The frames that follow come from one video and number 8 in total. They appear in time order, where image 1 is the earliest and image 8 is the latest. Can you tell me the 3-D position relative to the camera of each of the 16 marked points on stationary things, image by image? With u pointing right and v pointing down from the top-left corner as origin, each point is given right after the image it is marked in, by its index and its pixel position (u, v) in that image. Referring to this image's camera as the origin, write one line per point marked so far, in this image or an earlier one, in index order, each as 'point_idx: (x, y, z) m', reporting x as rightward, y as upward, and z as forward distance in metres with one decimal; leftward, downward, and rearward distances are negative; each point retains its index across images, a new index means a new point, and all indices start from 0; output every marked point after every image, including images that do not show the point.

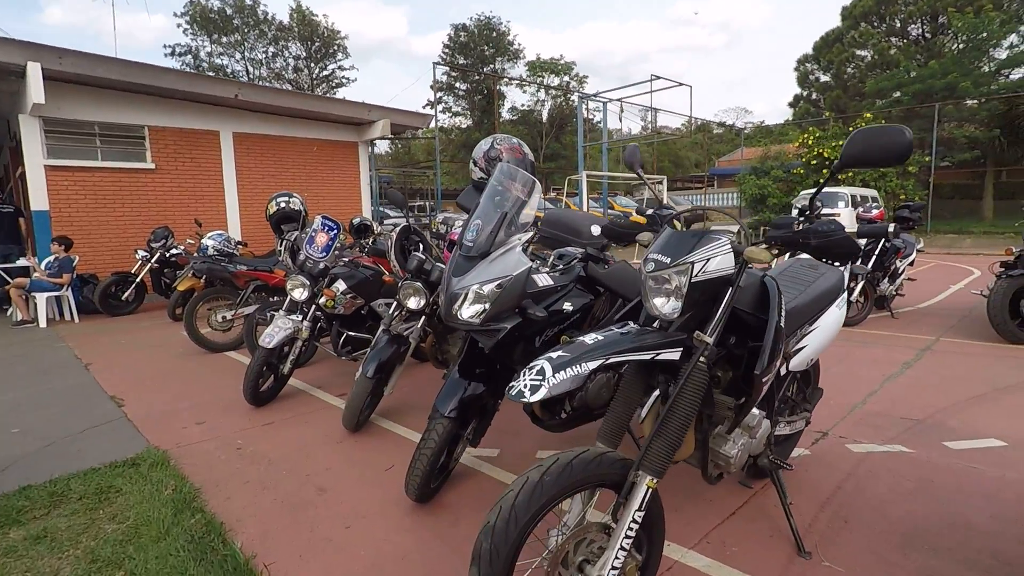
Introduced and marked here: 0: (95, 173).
0: (-5.3, +1.5, +7.6) m
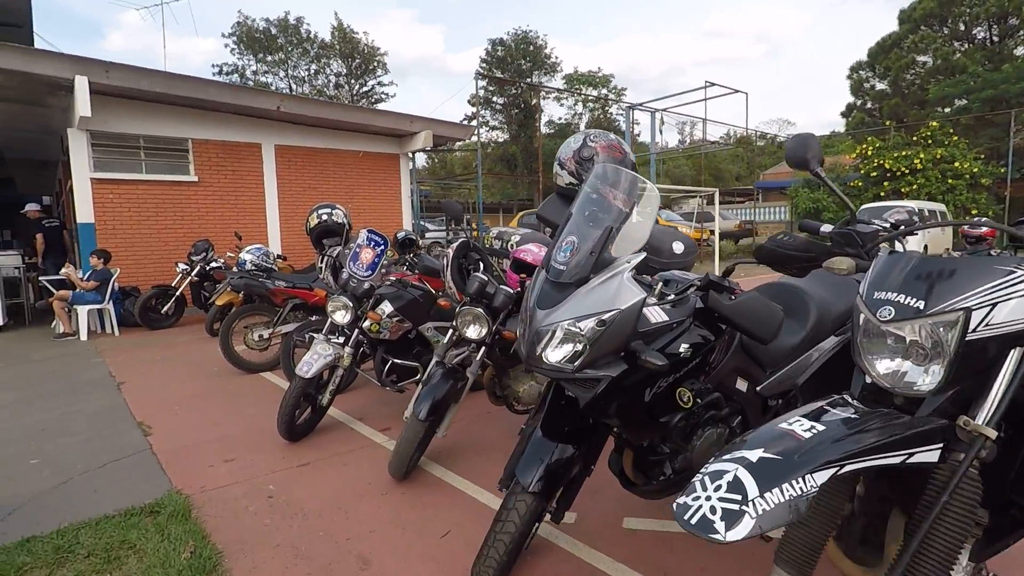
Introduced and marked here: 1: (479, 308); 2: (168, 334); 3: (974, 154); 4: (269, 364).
0: (-4.7, +1.3, +7.5) m
1: (-0.1, -0.1, +2.5) m
2: (-3.9, -0.5, +6.7) m
3: (+11.9, +3.4, +15.4) m
4: (-2.0, -0.6, +4.8) m
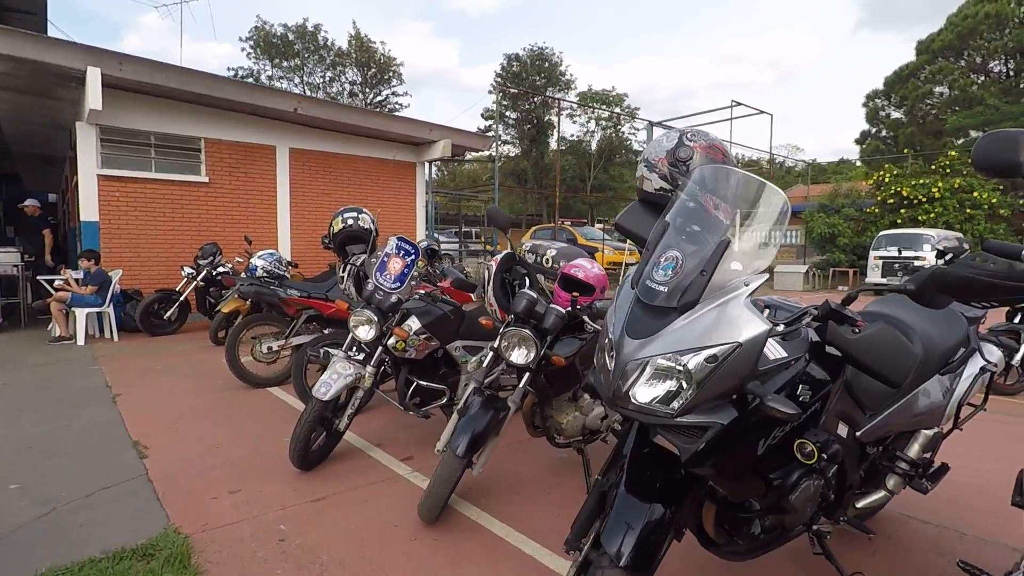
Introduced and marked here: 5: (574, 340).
0: (-4.5, +1.3, +7.3) m
1: (+0.1, -0.2, +2.2) m
2: (-3.7, -0.6, +6.5) m
3: (+12.2, +2.6, +15.2) m
4: (-1.8, -0.7, +4.5) m
5: (+0.2, -0.2, +2.4) m
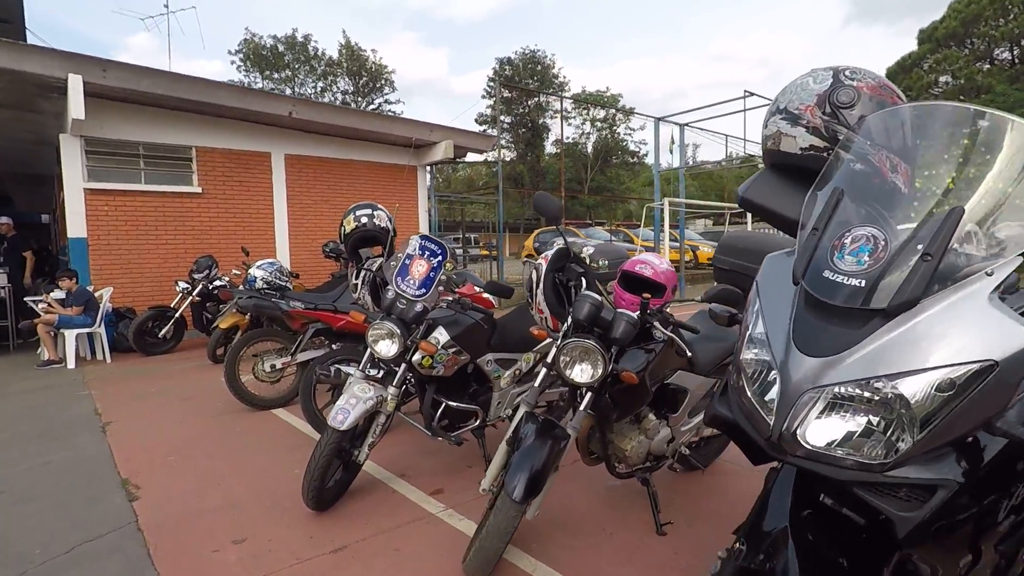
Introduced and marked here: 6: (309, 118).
0: (-4.4, +1.1, +6.9) m
1: (+0.2, -0.2, +1.8) m
2: (-3.5, -0.7, +6.0) m
3: (+12.3, +2.9, +14.9) m
4: (-1.6, -0.8, +4.1) m
5: (+0.4, -0.2, +2.0) m
6: (-2.6, +2.2, +7.5) m
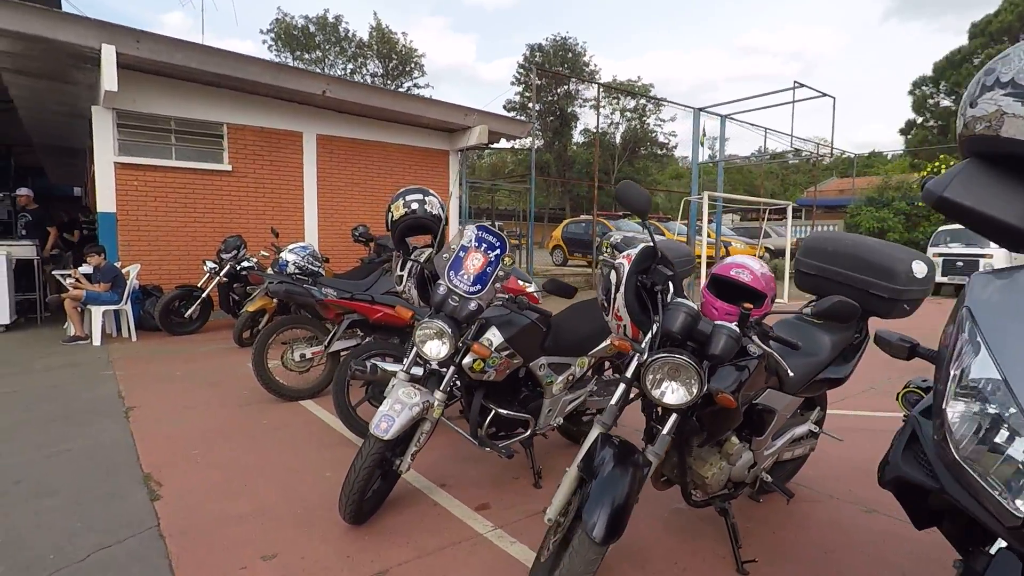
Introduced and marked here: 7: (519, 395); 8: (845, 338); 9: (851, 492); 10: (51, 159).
0: (-3.9, +1.3, +6.7) m
1: (+0.4, -0.2, +1.5) m
2: (-3.2, -0.5, +5.9) m
3: (+13.0, +2.7, +14.1) m
4: (-1.3, -0.7, +3.9) m
5: (+0.6, -0.2, +1.7) m
6: (-2.1, +2.4, +7.3) m
7: (0.0, -0.4, +2.5) m
8: (+1.2, -0.2, +2.2) m
9: (+1.4, -0.9, +2.6) m
10: (-9.3, +2.6, +12.0) m
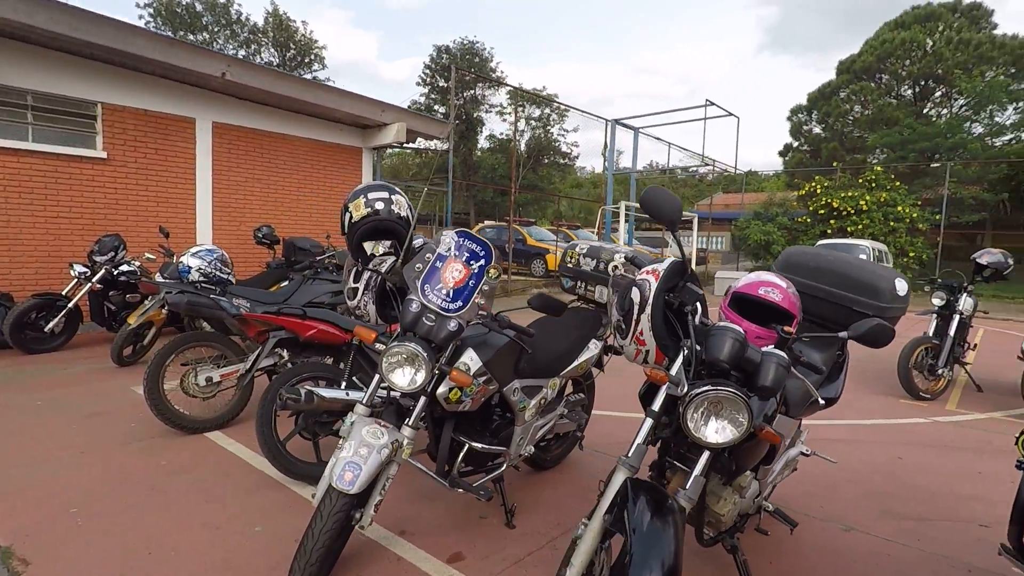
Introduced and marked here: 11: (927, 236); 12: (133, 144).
0: (-4.7, +1.3, +5.7) m
1: (+0.5, -0.2, +1.3) m
2: (-3.9, -0.6, +5.0) m
3: (+10.8, +2.4, +15.9) m
4: (-1.7, -0.7, +3.4) m
5: (+0.6, -0.3, +1.5) m
6: (-3.0, +2.3, +6.6) m
7: (-0.1, -0.5, +2.2) m
8: (+1.2, -0.2, +2.1) m
9: (+1.3, -0.9, +2.5) m
10: (-10.8, +2.5, +10.0) m
11: (+10.7, +1.4, +15.3) m
12: (-4.1, +1.5, +6.4) m
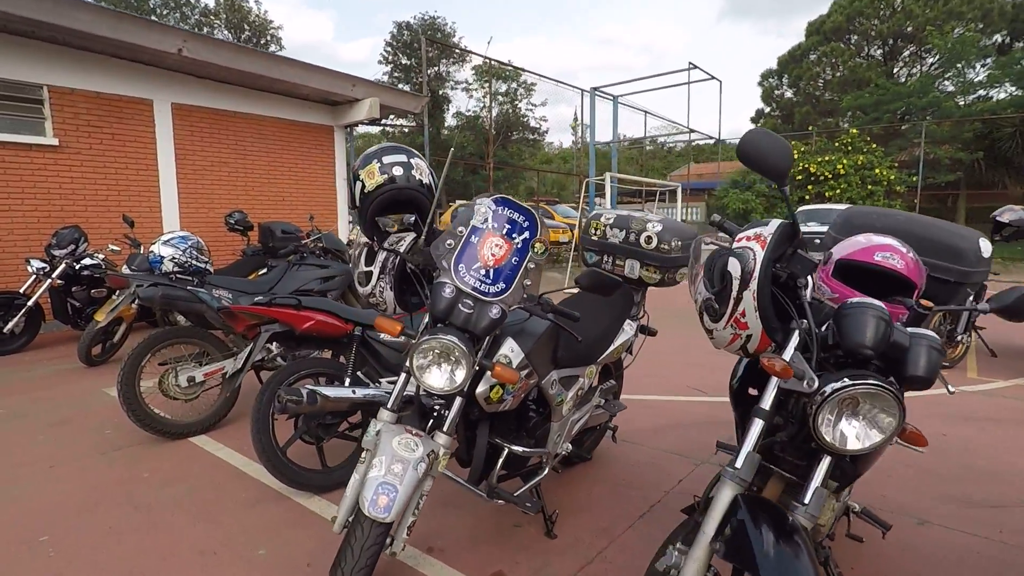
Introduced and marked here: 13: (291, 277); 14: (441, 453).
0: (-4.8, +1.3, +5.2) m
1: (+0.6, -0.2, +1.1) m
2: (-3.8, -0.6, +4.6) m
3: (+10.2, +3.4, +15.9) m
4: (-1.6, -0.7, +3.0) m
5: (+0.8, -0.2, +1.3) m
6: (-3.1, +2.4, +6.1) m
7: (+0.1, -0.4, +1.9) m
8: (+1.3, -0.1, +1.9) m
9: (+1.4, -0.8, +2.3) m
10: (-11.1, +2.4, +9.2) m
11: (+10.2, +2.4, +15.4) m
12: (-4.2, +1.6, +5.9) m
13: (-1.3, +0.1, +3.4) m
14: (-0.2, -0.4, +1.5) m
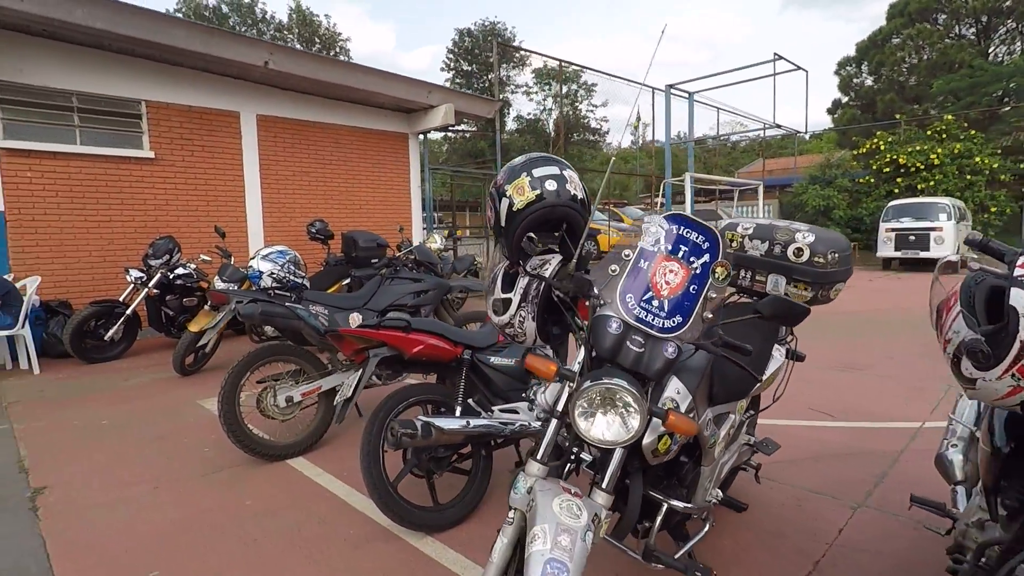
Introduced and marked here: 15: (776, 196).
0: (-4.0, +1.1, +5.4) m
1: (+1.0, -0.2, +0.8) m
2: (-3.1, -0.7, +4.7) m
3: (+11.9, +3.4, +14.6) m
4: (-1.0, -0.8, +2.9) m
5: (+1.1, -0.3, +0.9) m
6: (-2.3, +2.3, +6.2) m
7: (+0.5, -0.5, +1.7) m
8: (+1.7, -0.2, +1.5) m
9: (+1.9, -0.9, +1.9) m
10: (-10.0, +2.2, +10.0) m
11: (+11.9, +2.3, +14.1) m
12: (-3.4, +1.5, +6.1) m
13: (-0.7, 0.0, +3.3) m
14: (+0.2, -0.5, +1.2) m
15: (+8.8, +3.0, +19.2) m
